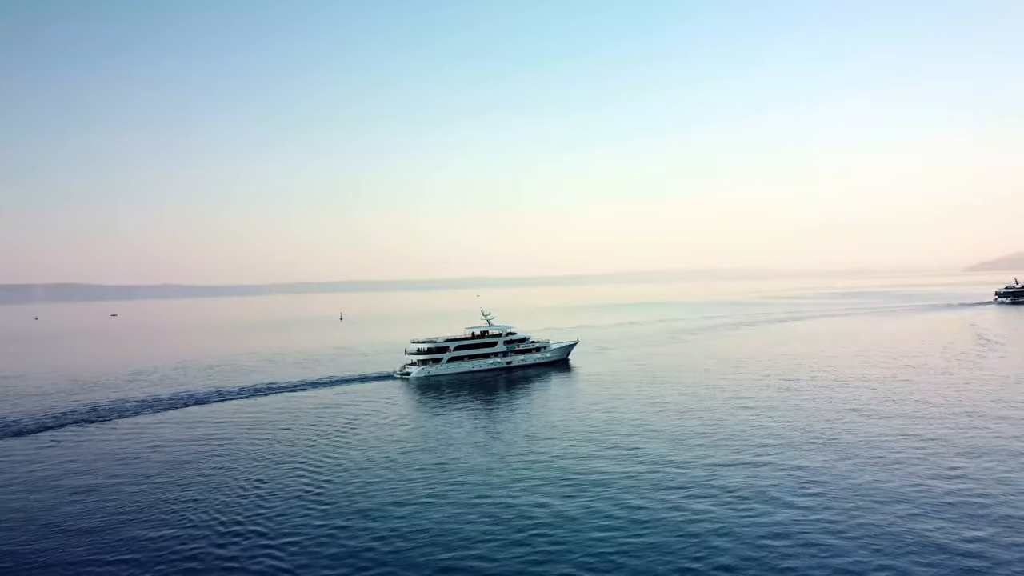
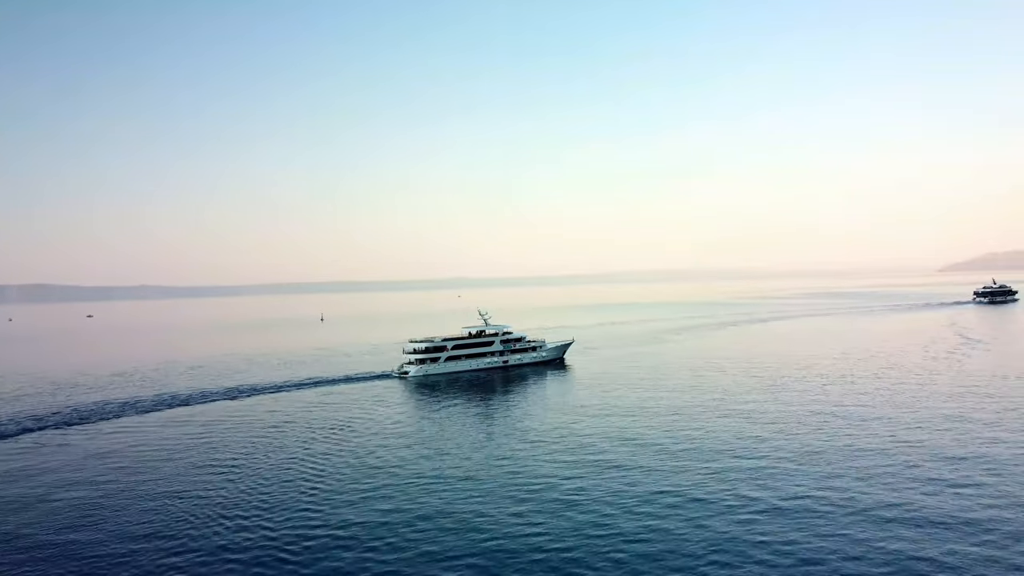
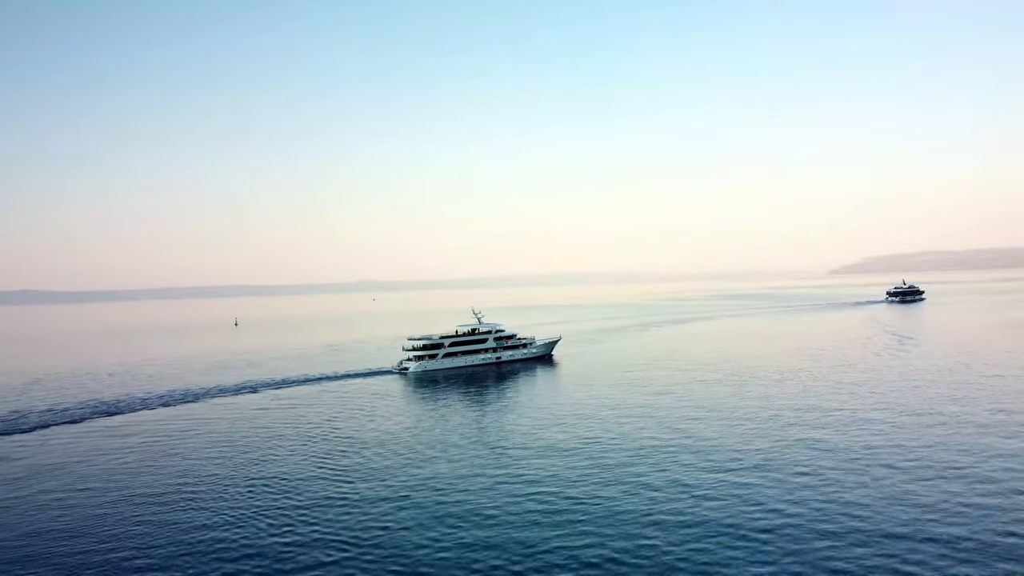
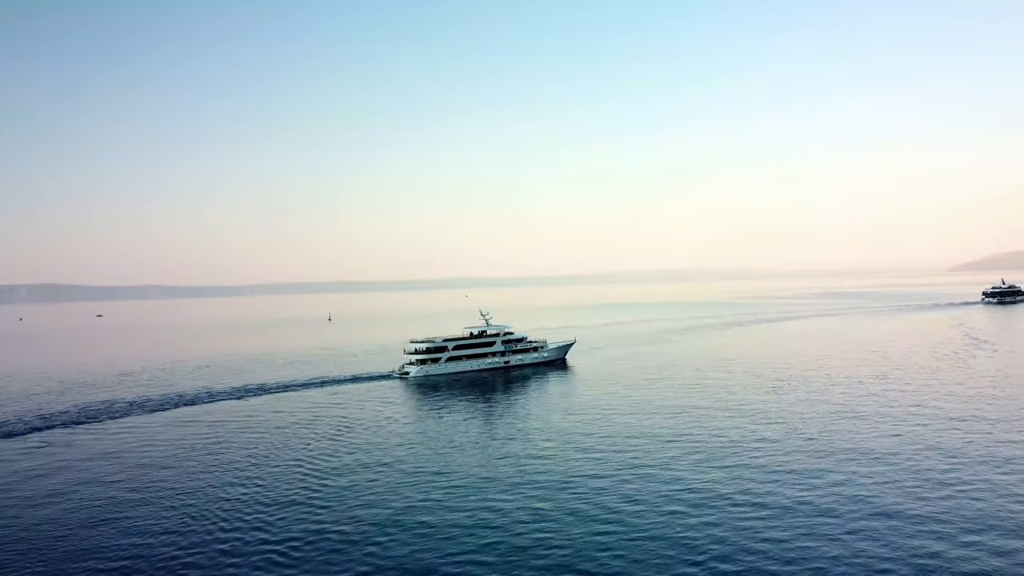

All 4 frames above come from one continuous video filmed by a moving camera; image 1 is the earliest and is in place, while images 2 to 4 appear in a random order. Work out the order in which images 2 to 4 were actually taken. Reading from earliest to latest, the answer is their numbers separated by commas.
4, 2, 3
